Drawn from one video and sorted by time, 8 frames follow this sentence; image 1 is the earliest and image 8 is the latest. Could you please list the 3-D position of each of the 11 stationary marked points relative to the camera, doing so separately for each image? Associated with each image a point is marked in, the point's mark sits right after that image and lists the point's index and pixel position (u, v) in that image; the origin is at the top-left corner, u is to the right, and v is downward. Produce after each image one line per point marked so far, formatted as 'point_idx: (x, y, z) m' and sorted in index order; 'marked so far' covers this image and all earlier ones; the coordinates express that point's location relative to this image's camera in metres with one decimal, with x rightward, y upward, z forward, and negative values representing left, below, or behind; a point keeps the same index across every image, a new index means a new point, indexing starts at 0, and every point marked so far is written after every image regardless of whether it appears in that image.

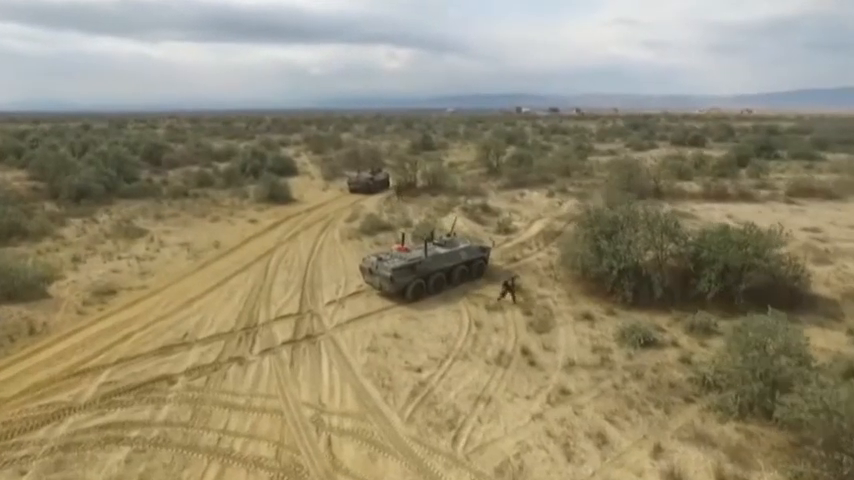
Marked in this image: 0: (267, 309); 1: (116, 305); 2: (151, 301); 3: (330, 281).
0: (-4.8, -2.1, +15.6) m
1: (-9.4, -2.0, +15.8) m
2: (-8.6, -1.9, +16.3) m
3: (-3.3, -1.5, +17.9) m
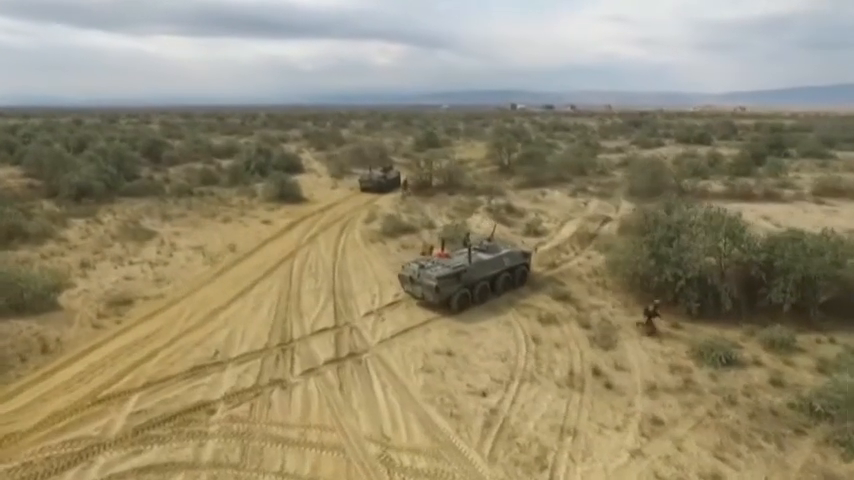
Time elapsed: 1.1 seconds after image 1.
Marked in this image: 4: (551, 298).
0: (-3.5, -2.3, +14.3) m
1: (-8.1, -2.2, +14.5) m
2: (-7.3, -2.1, +14.9) m
3: (-2.1, -1.6, +16.7) m
4: (+3.8, -1.7, +15.7) m
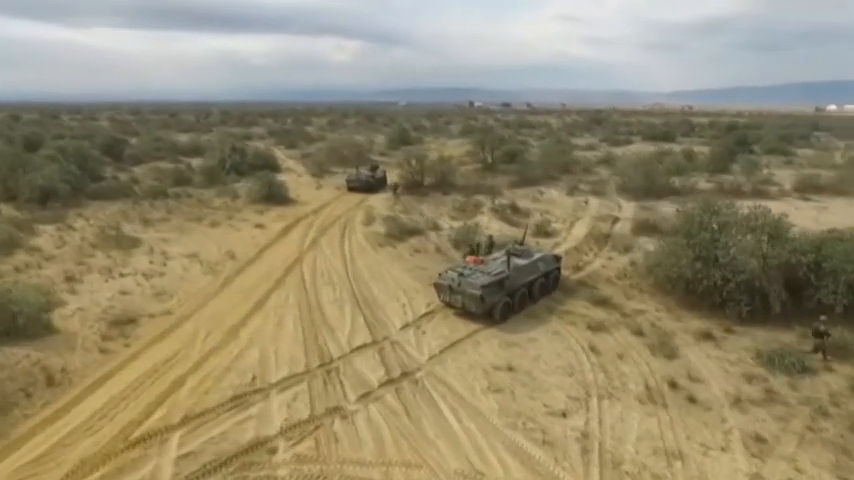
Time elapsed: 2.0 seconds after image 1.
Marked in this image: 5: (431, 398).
0: (-2.3, -2.5, +13.1) m
1: (-7.0, -2.5, +12.9) m
2: (-6.2, -2.3, +13.4) m
3: (-1.1, -1.8, +15.6) m
4: (+4.8, -1.8, +15.1) m
5: (+0.1, -3.1, +10.4) m
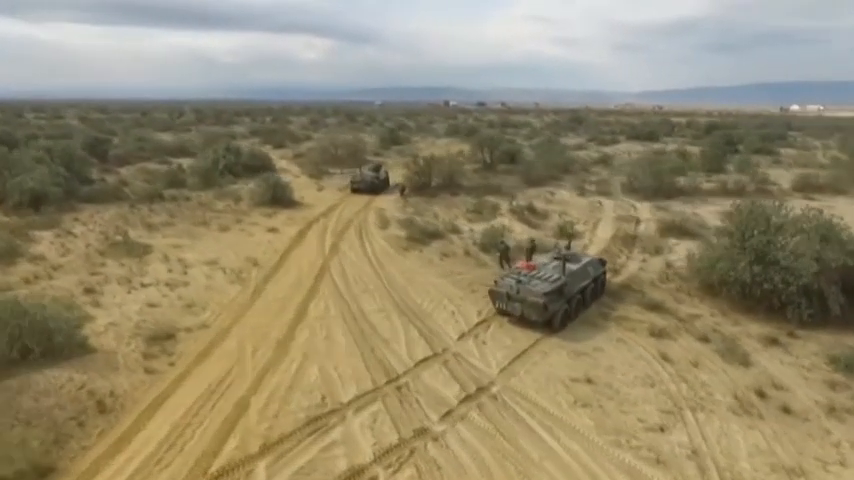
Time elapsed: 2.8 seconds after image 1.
0: (-0.8, -2.6, +12.4) m
1: (-5.5, -2.7, +12.0) m
2: (-4.7, -2.6, +12.6) m
3: (+0.2, -2.0, +15.0) m
4: (+6.2, -1.9, +14.7) m
5: (+1.7, -3.3, +9.9) m
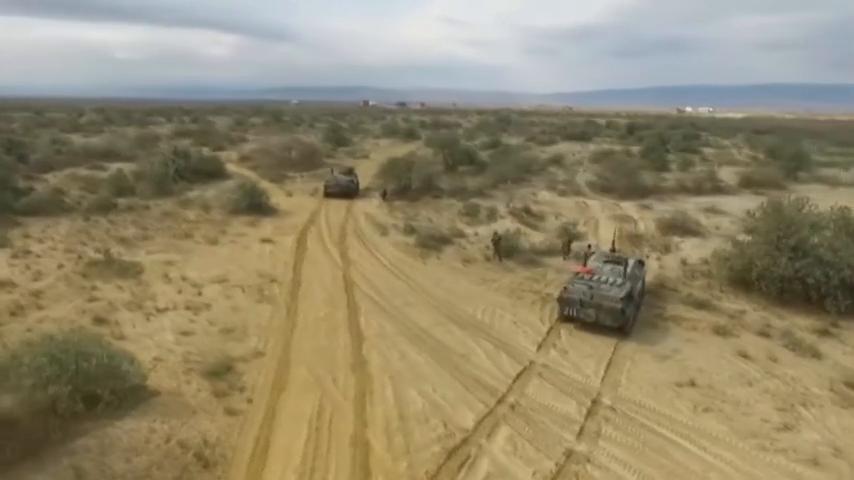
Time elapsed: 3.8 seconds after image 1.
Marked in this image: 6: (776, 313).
0: (+1.2, -2.9, +11.8) m
1: (-3.3, -3.1, +10.6) m
2: (-2.7, -2.9, +11.3) m
3: (+1.8, -2.2, +14.5) m
4: (+7.7, -1.9, +15.1) m
5: (+4.1, -3.4, +9.7) m
6: (+9.8, -2.1, +14.6) m
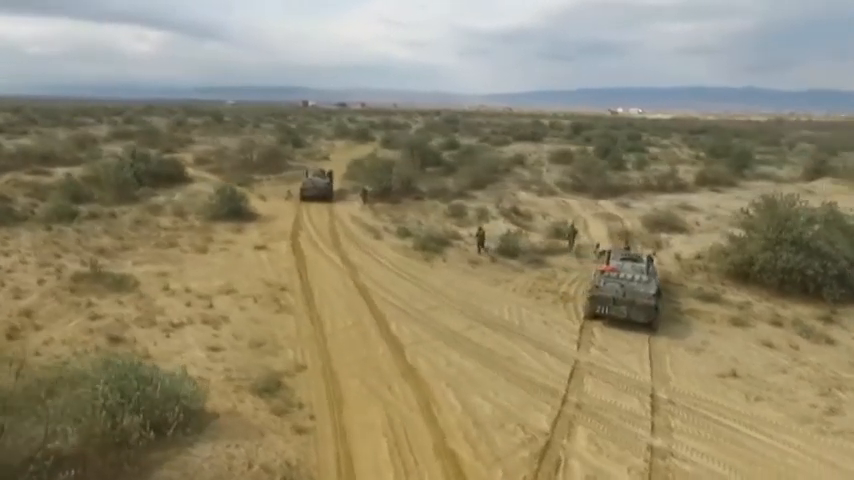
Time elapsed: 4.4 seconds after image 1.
0: (+2.3, -2.9, +11.8) m
1: (-2.0, -3.2, +10.2) m
2: (-1.5, -3.1, +10.9) m
3: (+2.6, -2.2, +14.5) m
4: (+8.4, -1.8, +15.9) m
5: (+5.5, -3.4, +10.0) m
6: (+10.5, -1.9, +15.5) m
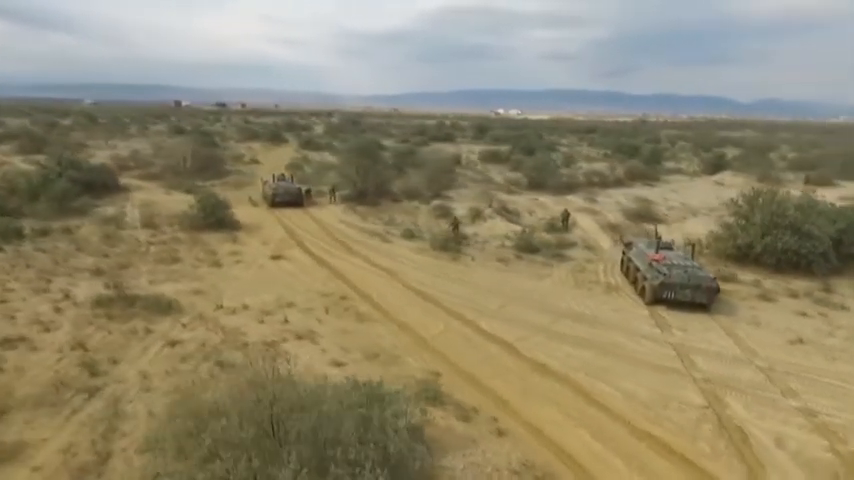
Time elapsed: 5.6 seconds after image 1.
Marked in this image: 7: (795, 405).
0: (+5.2, -2.8, +12.8) m
1: (+1.3, -3.3, +10.2) m
2: (+1.7, -3.1, +11.1) m
3: (+4.9, -2.1, +15.5) m
4: (+10.2, -1.4, +18.0) m
5: (+8.7, -3.1, +11.7) m
6: (+12.4, -1.4, +18.1) m
7: (+7.4, -3.4, +10.5) m
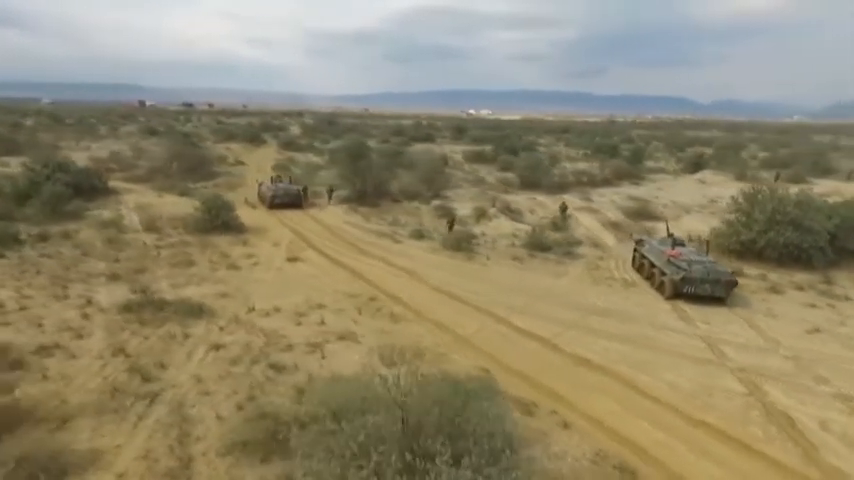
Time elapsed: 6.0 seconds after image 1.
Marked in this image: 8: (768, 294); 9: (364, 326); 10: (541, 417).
0: (+6.3, -2.7, +13.3) m
1: (+2.5, -3.3, +10.5) m
2: (+2.8, -3.1, +11.4) m
3: (+5.8, -2.0, +16.0) m
4: (+11.0, -1.3, +18.8) m
5: (+9.8, -3.0, +12.4) m
6: (+13.1, -1.2, +19.0) m
7: (+8.6, -3.2, +11.1) m
8: (+11.1, -1.8, +16.9) m
9: (-1.7, -2.3, +13.8) m
10: (+2.1, -3.3, +9.7) m
